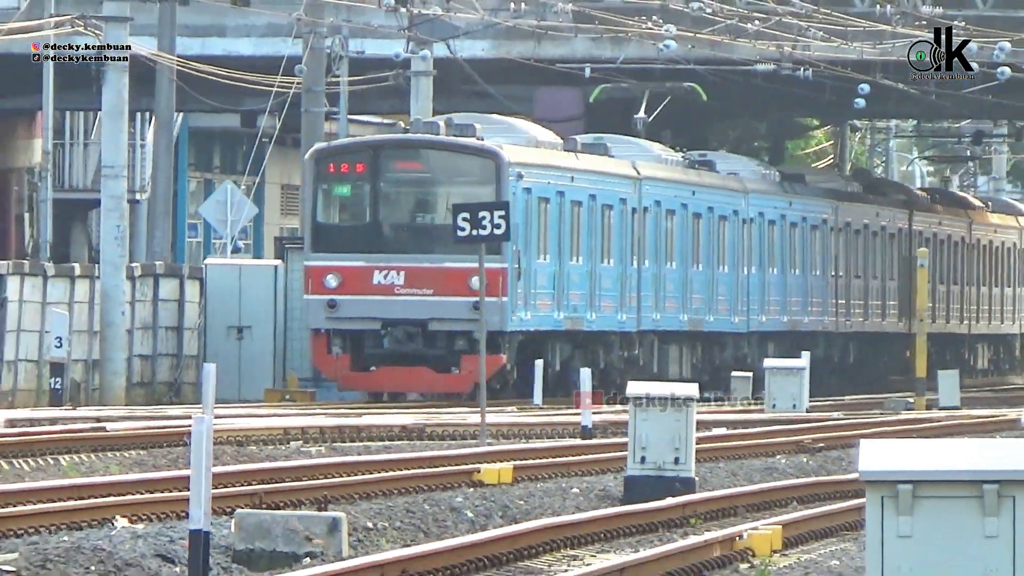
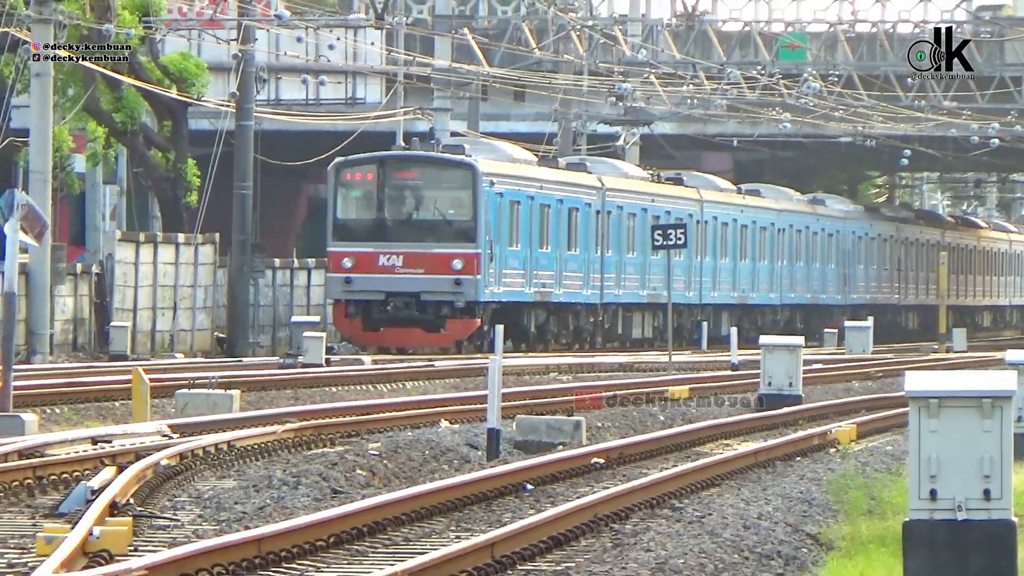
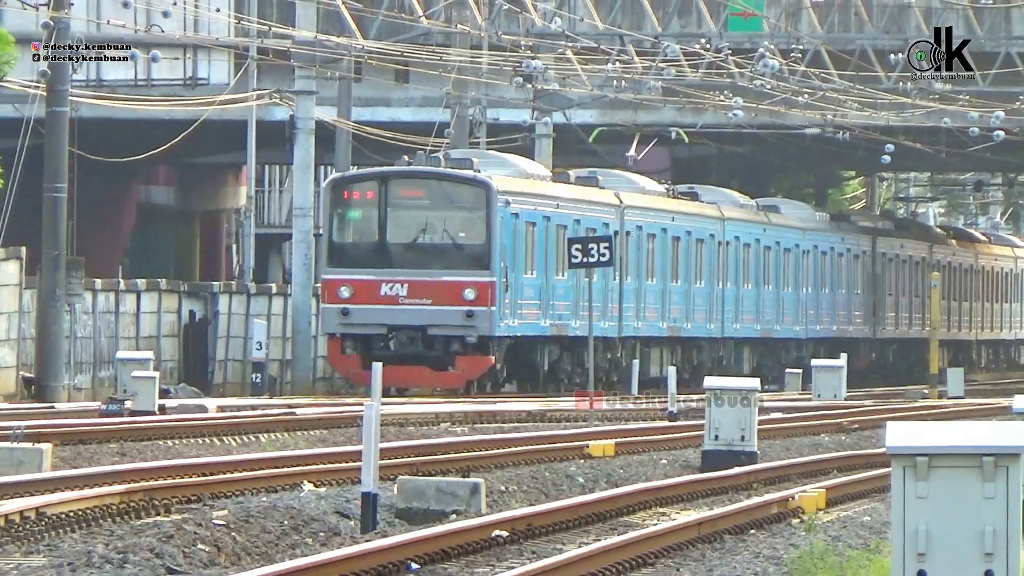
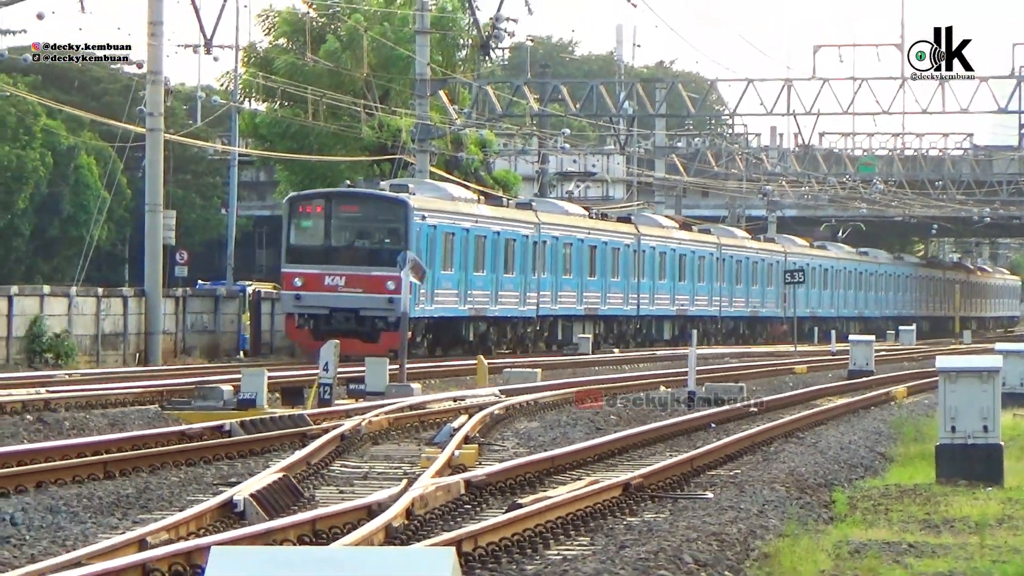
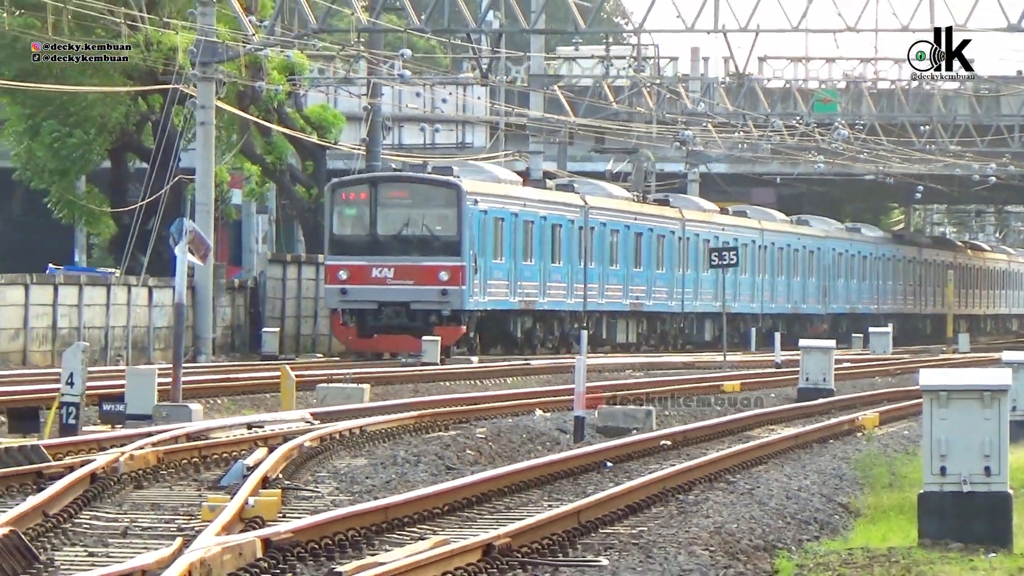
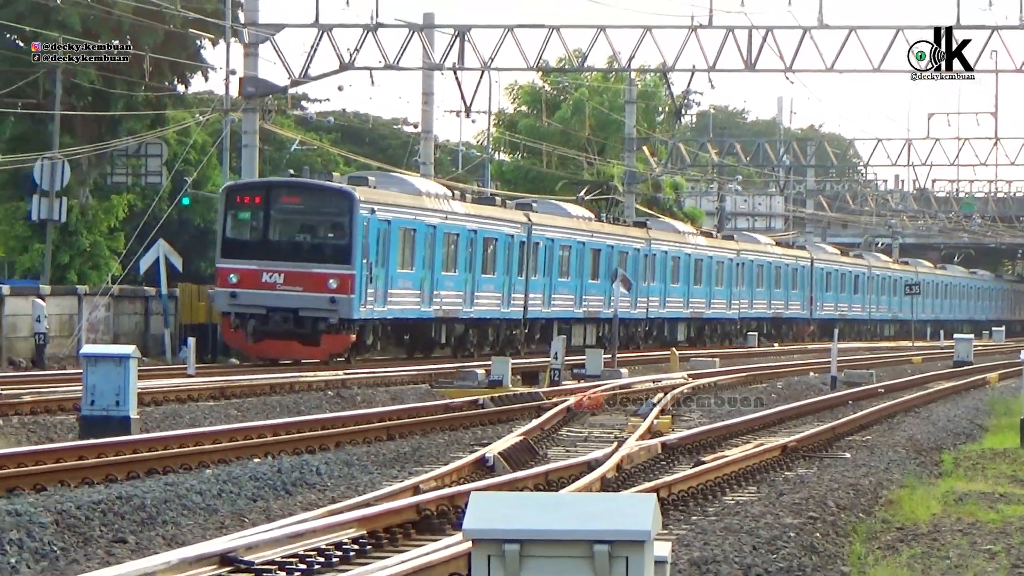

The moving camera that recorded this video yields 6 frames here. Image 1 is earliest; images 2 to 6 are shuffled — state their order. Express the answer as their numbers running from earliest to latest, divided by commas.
3, 2, 5, 4, 6
